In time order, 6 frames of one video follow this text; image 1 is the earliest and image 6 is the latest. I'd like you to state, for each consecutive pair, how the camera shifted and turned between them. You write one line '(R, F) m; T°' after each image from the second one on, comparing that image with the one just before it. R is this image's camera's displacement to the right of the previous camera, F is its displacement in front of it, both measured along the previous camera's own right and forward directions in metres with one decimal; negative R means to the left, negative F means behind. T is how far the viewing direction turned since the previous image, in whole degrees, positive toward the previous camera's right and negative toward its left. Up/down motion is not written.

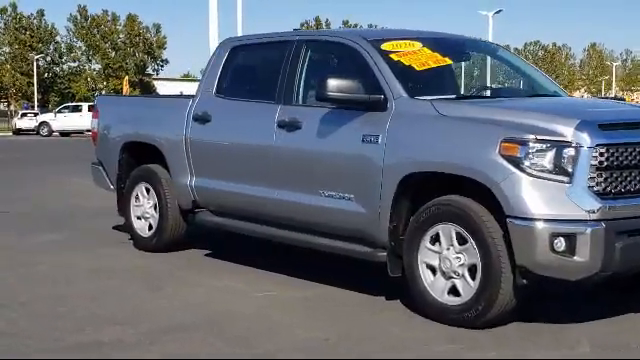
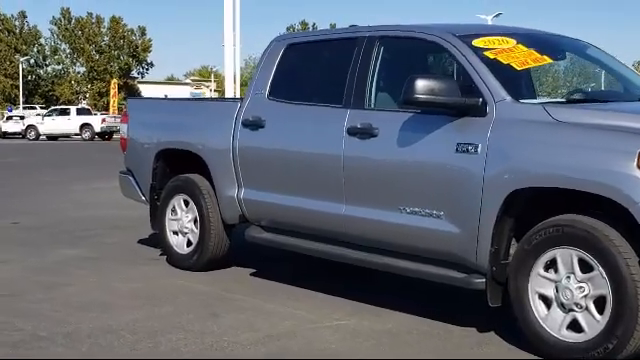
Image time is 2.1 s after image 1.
(-0.6, +0.8) m; +1°
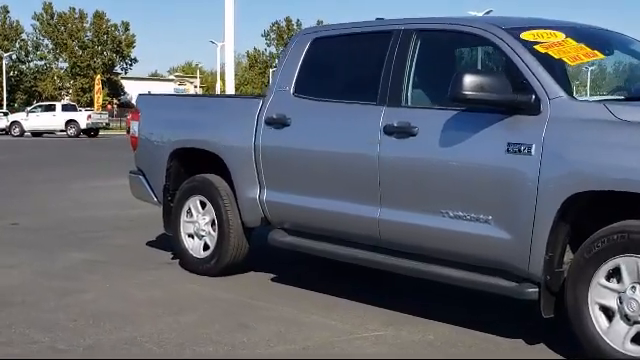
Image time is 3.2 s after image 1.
(-0.3, +0.3) m; +1°
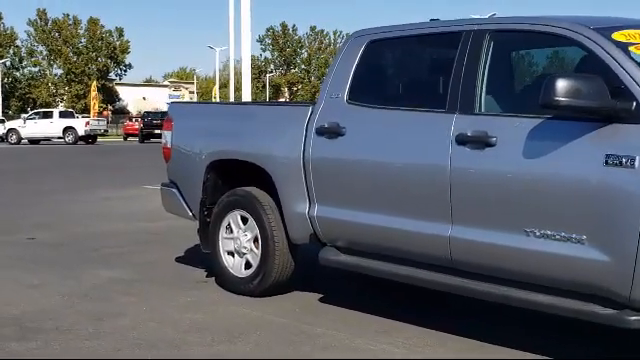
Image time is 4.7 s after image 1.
(-0.4, +0.5) m; 0°
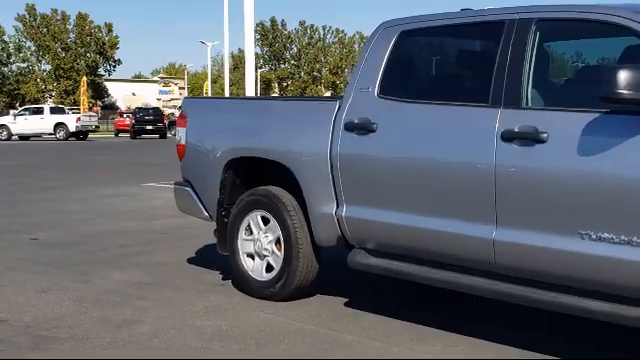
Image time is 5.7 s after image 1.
(-0.2, +0.3) m; +1°
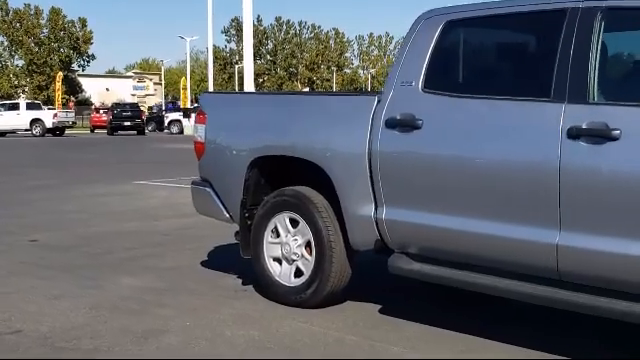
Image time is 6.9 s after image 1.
(-0.4, +0.4) m; +2°
